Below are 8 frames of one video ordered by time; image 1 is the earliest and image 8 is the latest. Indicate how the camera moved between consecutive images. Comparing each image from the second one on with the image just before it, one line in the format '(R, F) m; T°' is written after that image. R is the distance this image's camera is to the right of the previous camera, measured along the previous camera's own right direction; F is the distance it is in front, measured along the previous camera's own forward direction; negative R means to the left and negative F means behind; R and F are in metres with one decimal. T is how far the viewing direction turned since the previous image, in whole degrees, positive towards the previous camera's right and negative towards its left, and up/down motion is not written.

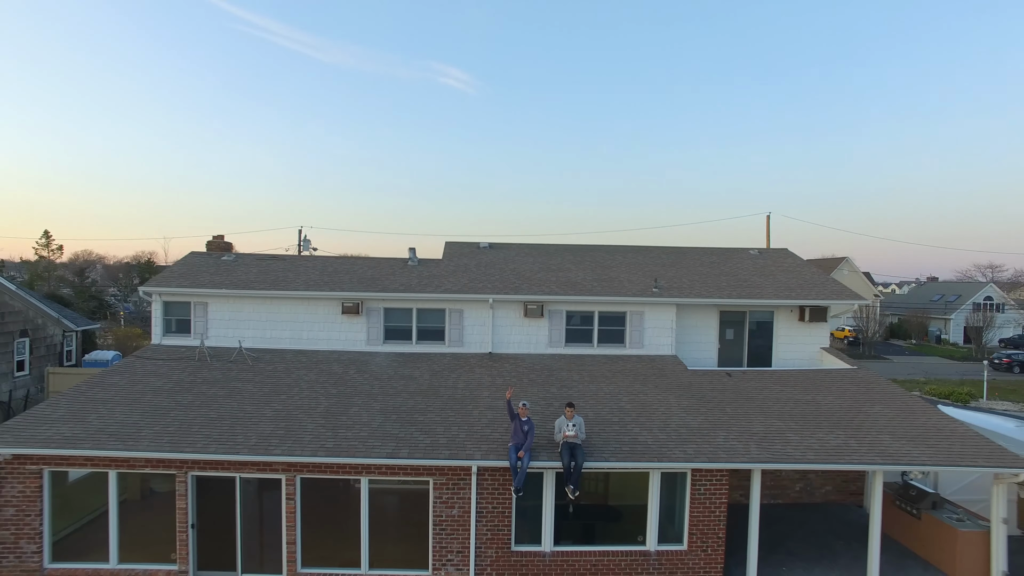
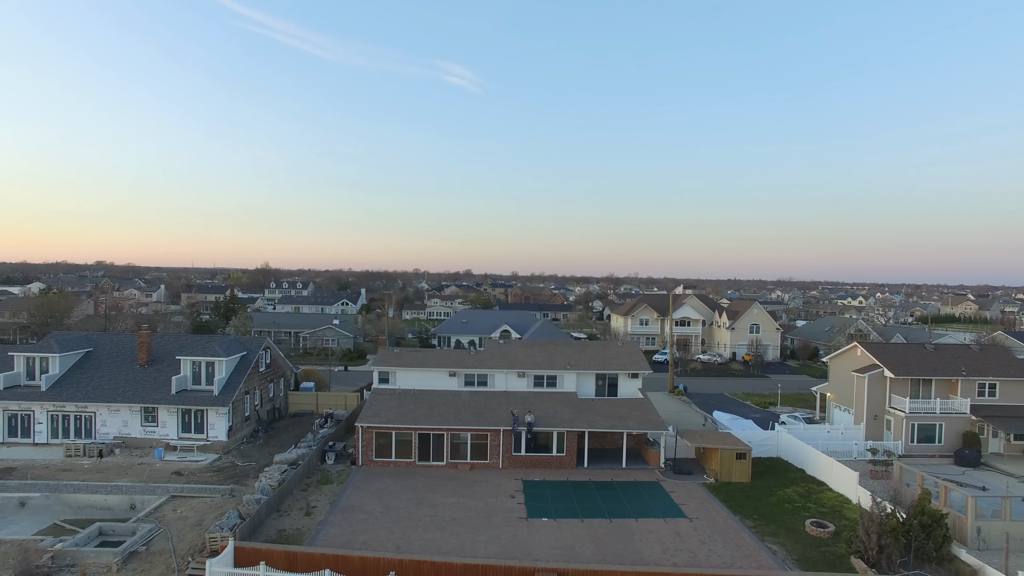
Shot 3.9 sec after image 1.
(+0.1, -15.8) m; 0°
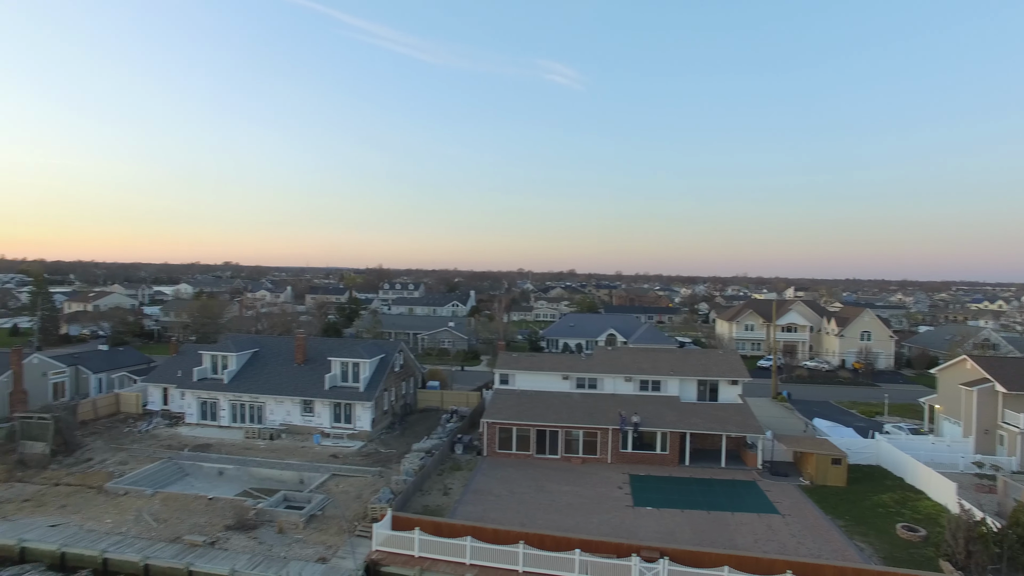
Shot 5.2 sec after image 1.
(-0.2, -2.7) m; -8°
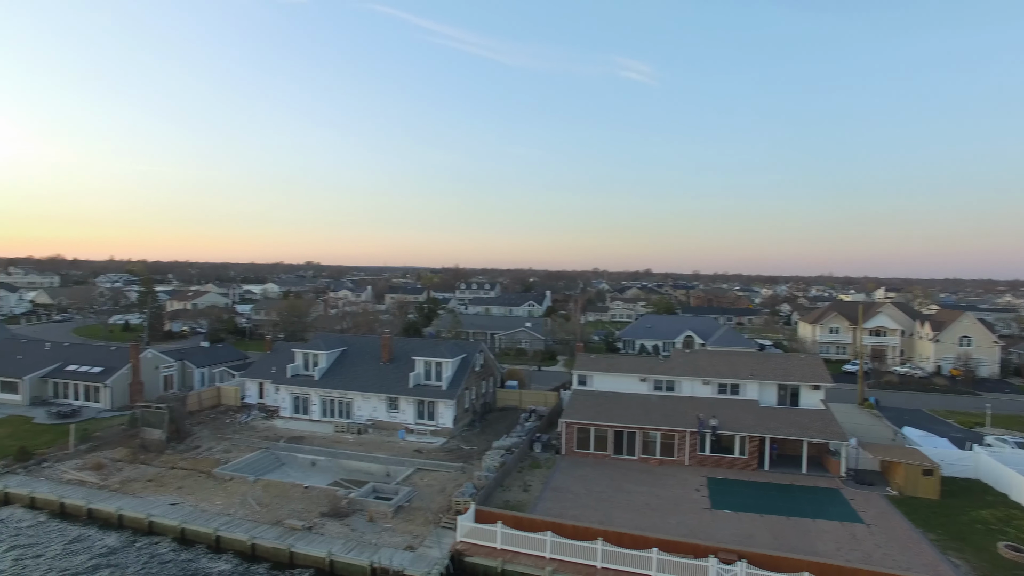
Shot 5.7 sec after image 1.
(-0.1, -0.6) m; -6°
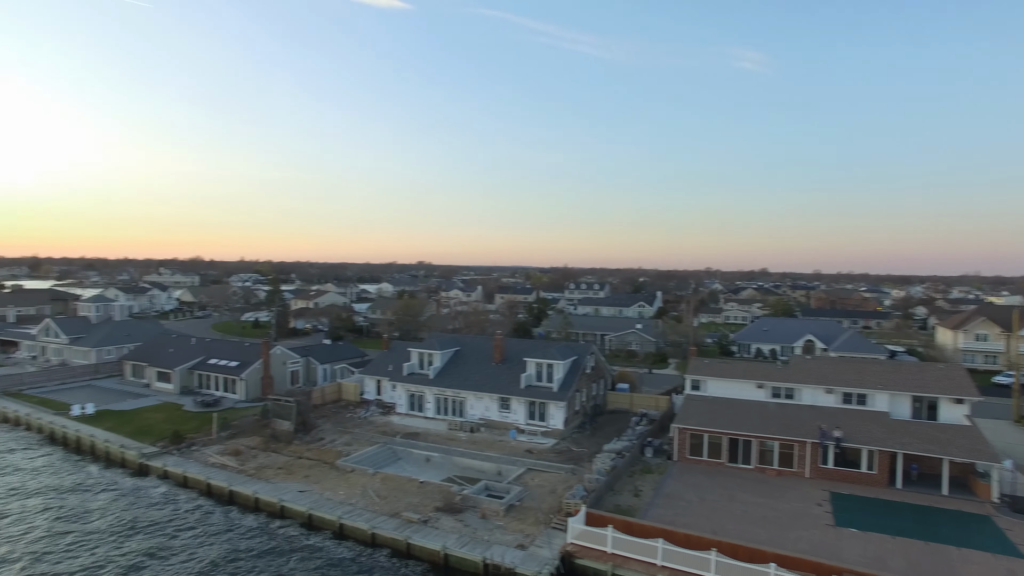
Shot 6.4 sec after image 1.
(-0.1, -0.2) m; -9°
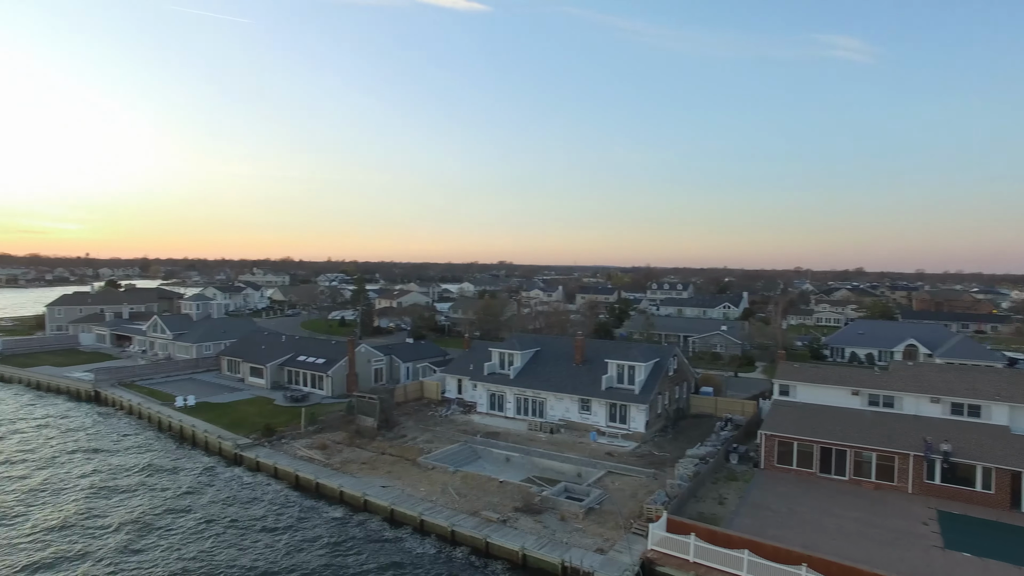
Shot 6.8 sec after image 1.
(0.0, +0.1) m; -7°
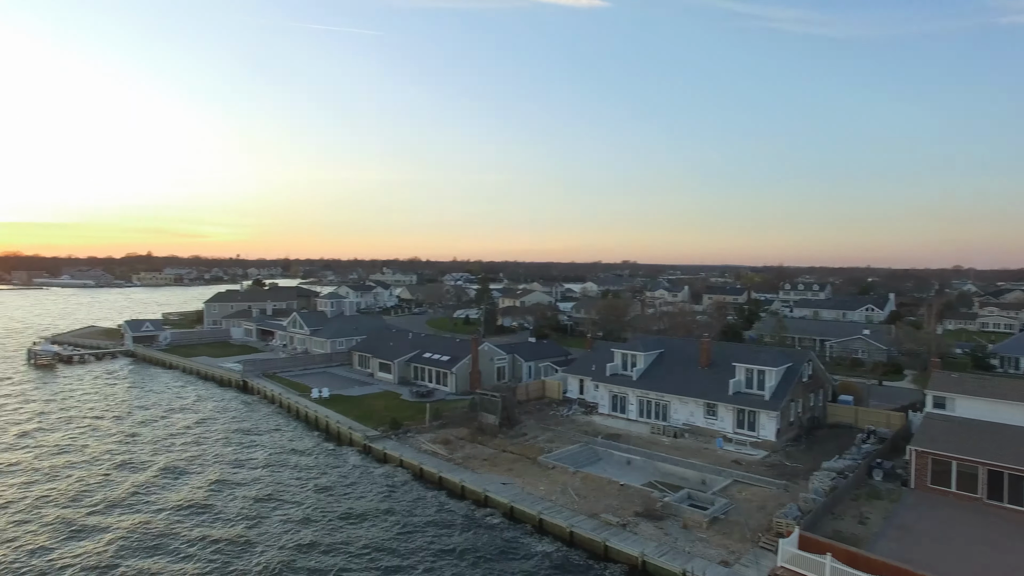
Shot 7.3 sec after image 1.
(+0.1, +0.1) m; -10°
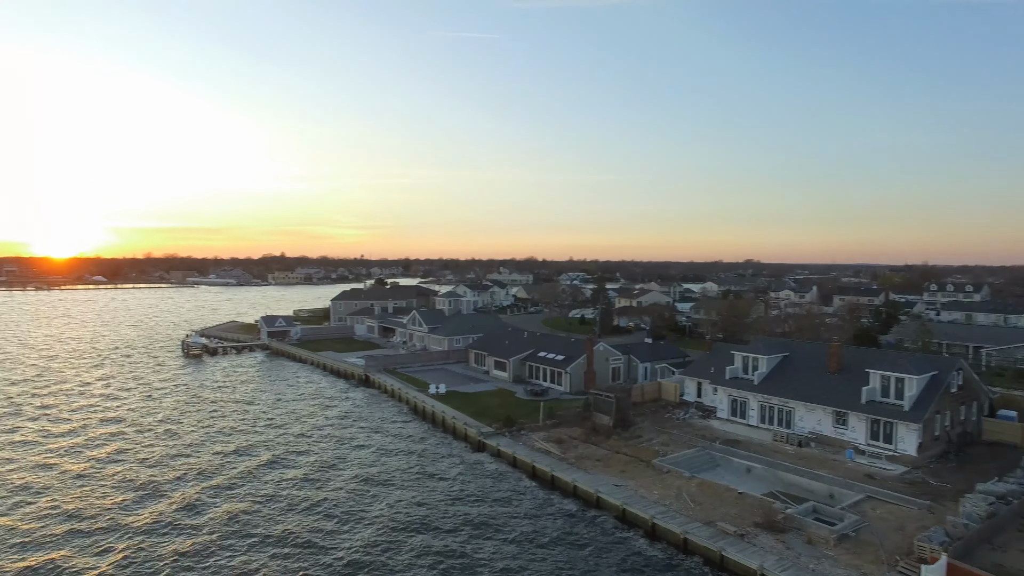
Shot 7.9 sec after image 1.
(+0.1, 0.0) m; -10°
